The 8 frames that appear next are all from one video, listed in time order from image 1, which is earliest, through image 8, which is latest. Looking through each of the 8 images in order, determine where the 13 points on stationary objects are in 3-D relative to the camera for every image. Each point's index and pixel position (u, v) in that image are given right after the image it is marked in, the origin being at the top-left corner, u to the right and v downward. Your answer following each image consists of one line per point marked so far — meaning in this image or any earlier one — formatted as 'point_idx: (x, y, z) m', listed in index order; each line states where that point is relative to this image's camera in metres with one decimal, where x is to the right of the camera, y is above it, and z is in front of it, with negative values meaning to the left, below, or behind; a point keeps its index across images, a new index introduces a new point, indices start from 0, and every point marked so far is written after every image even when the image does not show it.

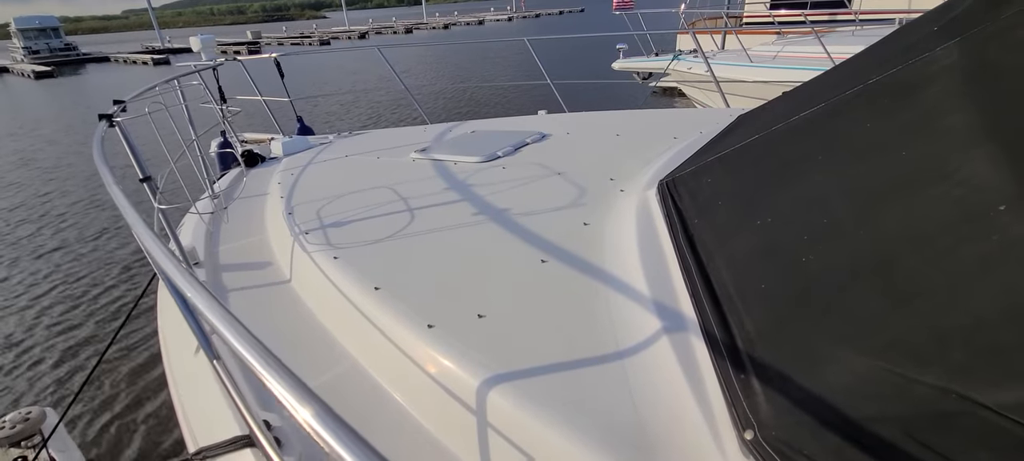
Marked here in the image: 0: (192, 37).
0: (-2.9, +1.8, +4.5) m
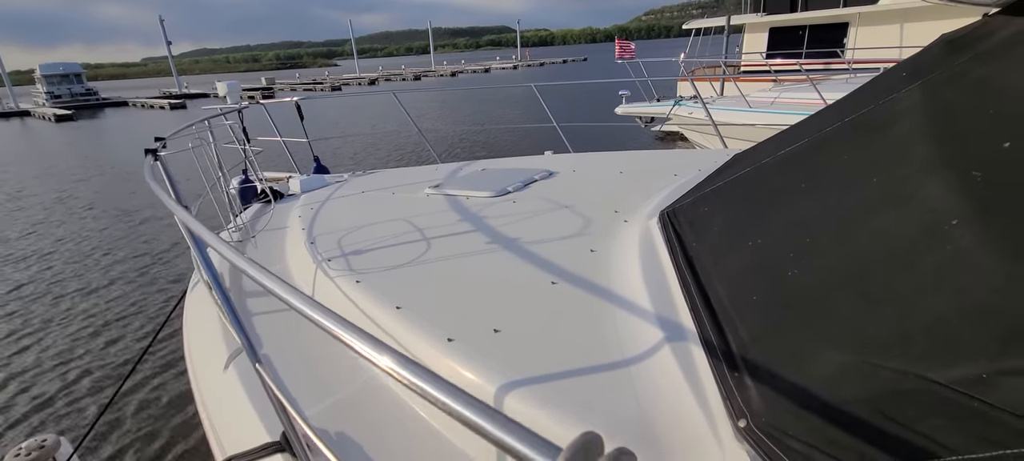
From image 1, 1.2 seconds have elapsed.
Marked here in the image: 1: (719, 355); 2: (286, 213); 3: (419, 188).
0: (-2.8, +1.4, +4.8) m
1: (+0.5, -0.3, +1.1) m
2: (-1.6, +0.2, +3.8) m
3: (-0.6, +0.3, +3.3) m
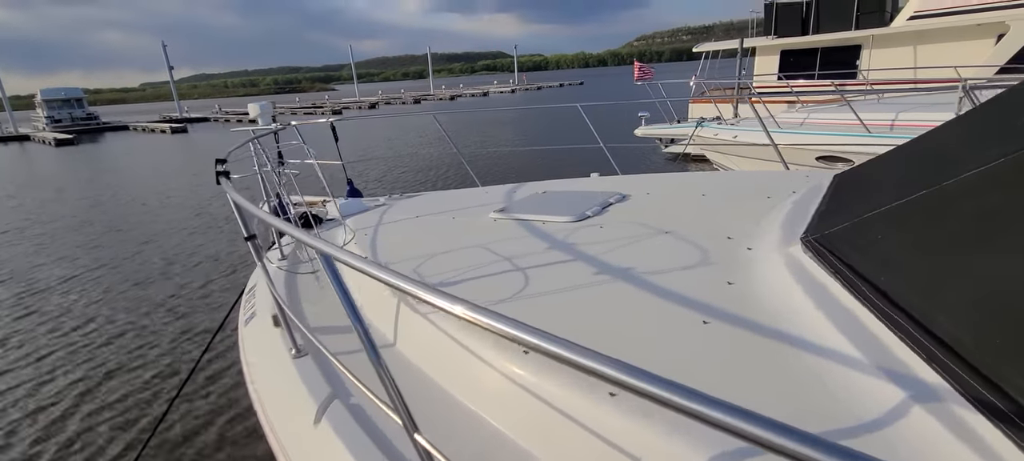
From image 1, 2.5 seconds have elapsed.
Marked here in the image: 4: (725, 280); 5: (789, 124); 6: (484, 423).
0: (-2.4, +1.2, +4.7) m
1: (+0.9, -0.3, +0.9) m
2: (-1.2, 0.0, +3.6) m
3: (-0.2, +0.1, +3.1) m
4: (+0.7, -0.2, +1.7) m
5: (+4.2, +1.6, +7.4) m
6: (-0.1, -0.6, +1.5) m
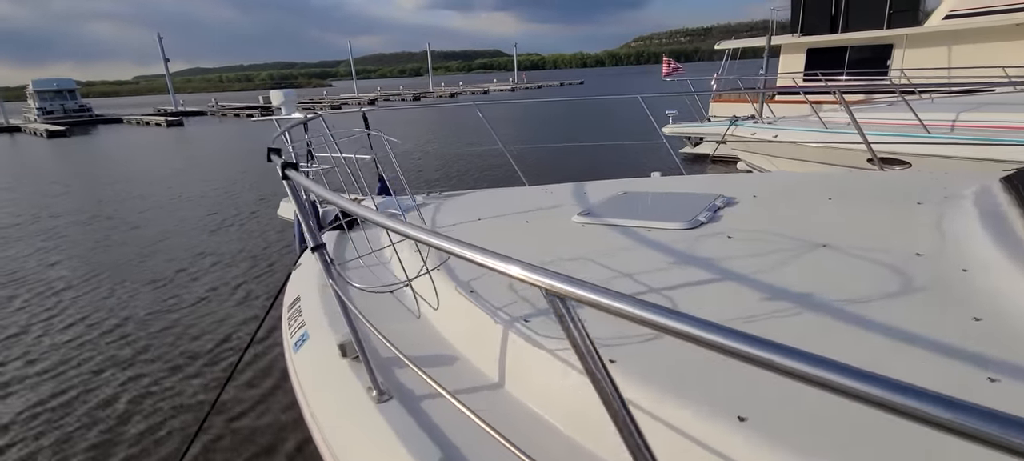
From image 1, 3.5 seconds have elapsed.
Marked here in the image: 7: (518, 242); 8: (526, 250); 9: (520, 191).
0: (-2.0, +1.2, +4.2) m
1: (+1.3, -0.4, +0.5) m
2: (-0.7, 0.0, +3.1) m
3: (+0.2, +0.1, +2.6) m
4: (+1.2, -0.2, +1.3) m
5: (+4.6, +1.5, +7.0) m
6: (+0.4, -0.6, +1.1) m
7: (0.0, 0.0, +2.3) m
8: (+0.1, -0.1, +2.2) m
9: (+0.1, +0.3, +3.4) m
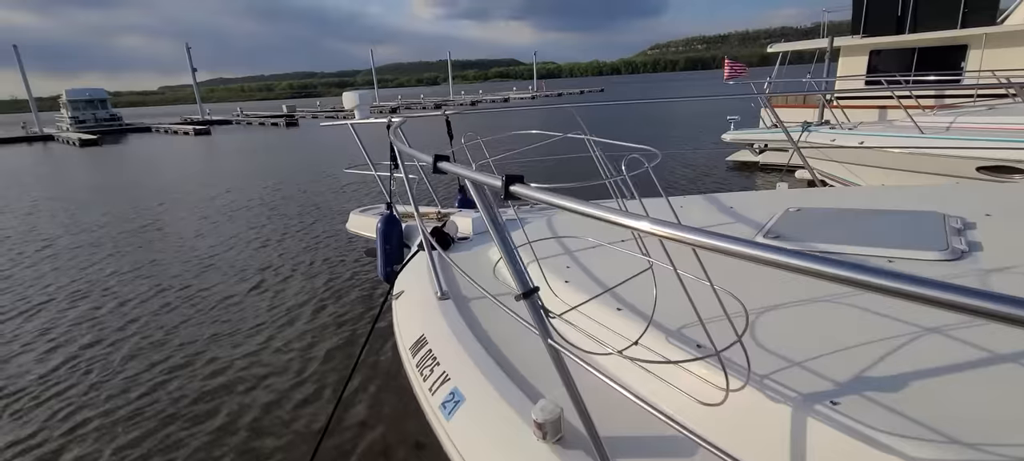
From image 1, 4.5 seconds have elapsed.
0: (-1.3, +1.1, +3.8) m
1: (+2.0, -0.5, 0.0) m
2: (0.0, -0.1, +2.7) m
3: (+0.9, 0.0, +2.2) m
4: (+1.8, -0.3, +0.8) m
5: (+5.5, +1.3, +6.4) m
6: (+1.0, -0.7, +0.6) m
7: (+0.7, -0.2, +1.9) m
8: (+0.7, -0.2, +1.8) m
9: (+0.8, +0.1, +2.9) m
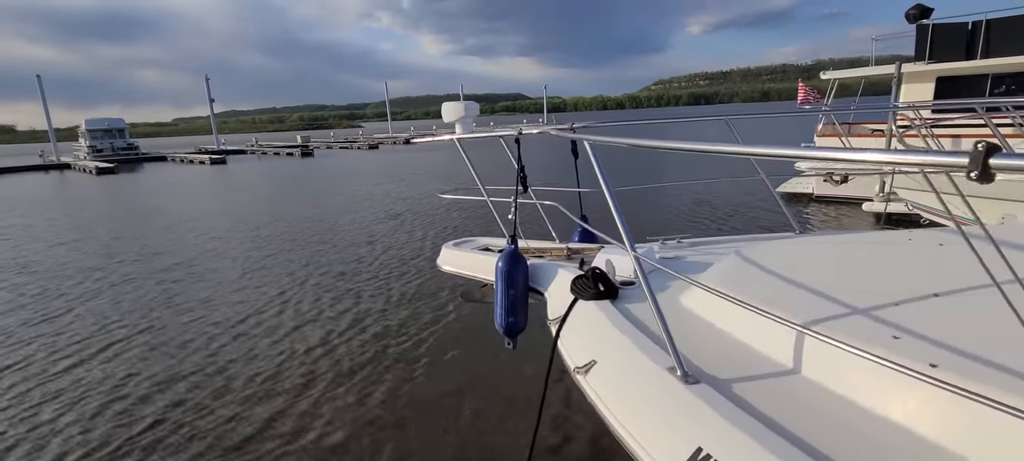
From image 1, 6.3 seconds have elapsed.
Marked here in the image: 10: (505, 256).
0: (-0.4, +0.8, +3.2) m
1: (+2.8, -0.5, -0.8) m
2: (+0.8, -0.3, +1.9) m
3: (+1.8, -0.2, +1.4) m
4: (+2.7, -0.4, 0.0) m
5: (+6.4, +0.9, +5.7) m
6: (+1.8, -0.8, -0.2) m
7: (+1.6, -0.3, +1.1) m
8: (+1.6, -0.3, +1.0) m
9: (+1.6, -0.1, +2.2) m
10: (0.0, -0.1, +2.7) m
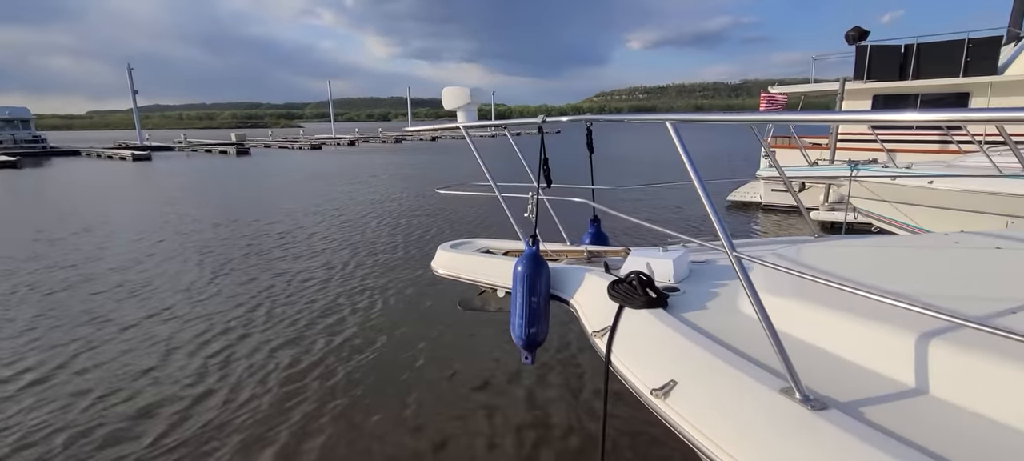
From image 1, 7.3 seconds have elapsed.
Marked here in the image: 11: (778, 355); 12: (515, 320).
0: (-0.3, +0.8, +2.8) m
1: (+3.3, -0.5, -0.8) m
2: (+1.0, -0.3, +1.7) m
3: (+2.0, -0.2, +1.3) m
4: (+3.0, -0.4, 0.0) m
5: (+6.1, +0.8, +6.1) m
6: (+2.2, -0.7, -0.3) m
7: (+1.8, -0.3, +1.0) m
8: (+1.9, -0.3, +0.9) m
9: (+1.8, -0.1, +2.1) m
10: (+0.1, -0.1, +2.4) m
11: (+0.7, -0.3, +1.3) m
12: (0.0, -0.4, +2.4) m
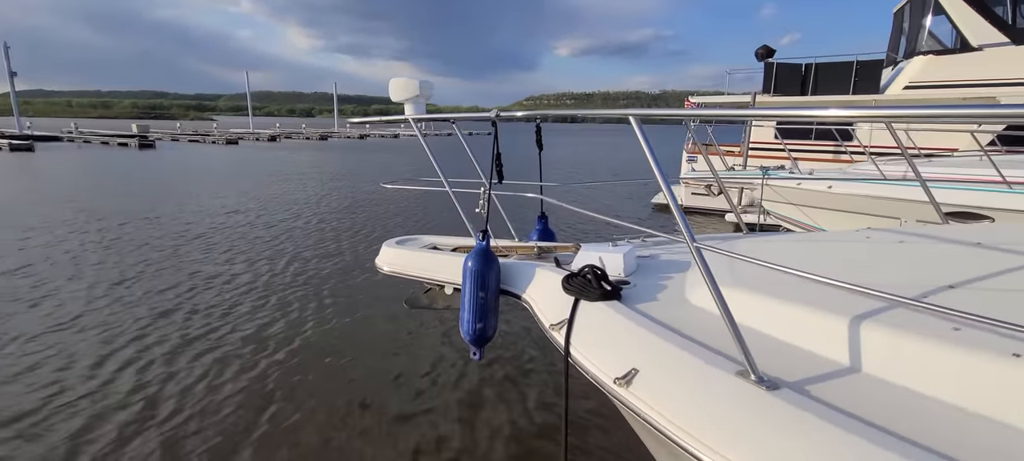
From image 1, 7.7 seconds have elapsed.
0: (-0.6, +0.8, +2.8) m
1: (+3.5, -0.4, -0.3) m
2: (+0.9, -0.3, +1.8) m
3: (+1.9, -0.2, +1.6) m
4: (+3.1, -0.3, +0.4) m
5: (+5.3, +0.8, +6.9) m
6: (+2.4, -0.7, 0.0) m
7: (+1.8, -0.3, +1.2) m
8: (+1.8, -0.3, +1.1) m
9: (+1.6, 0.0, +2.3) m
10: (-0.2, -0.1, +2.3) m
11: (+0.6, -0.3, +1.4) m
12: (-0.2, -0.4, +2.4) m
